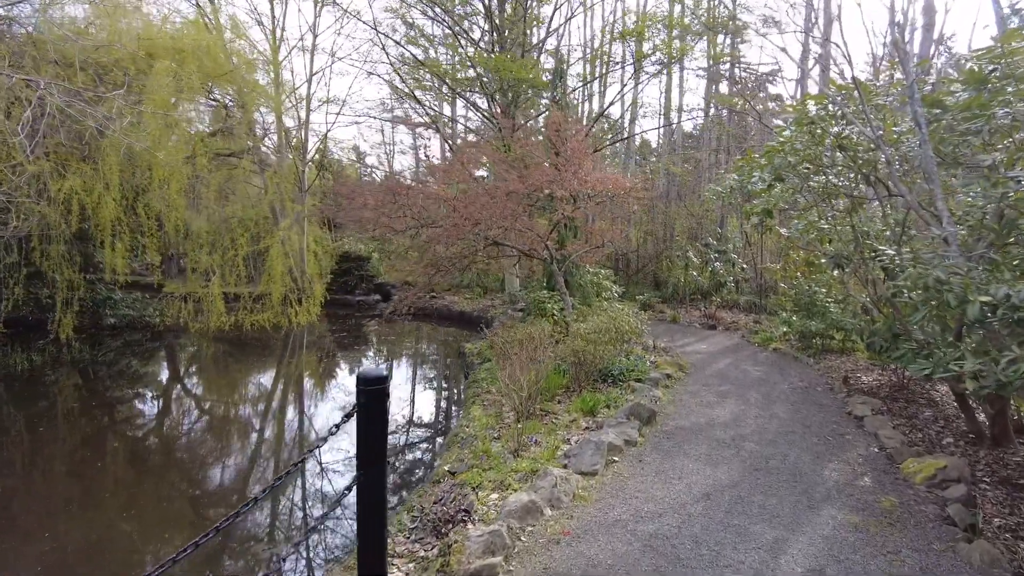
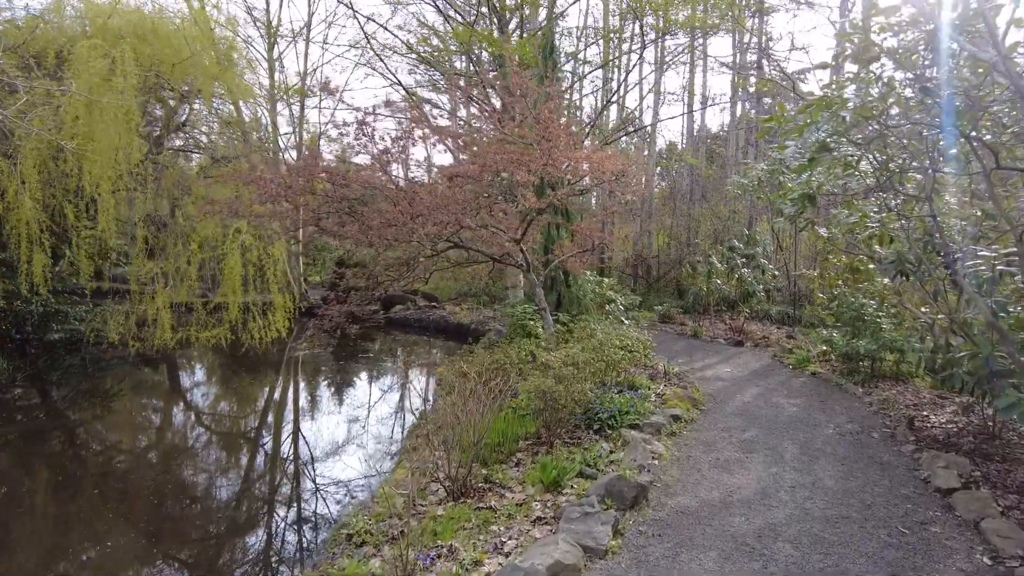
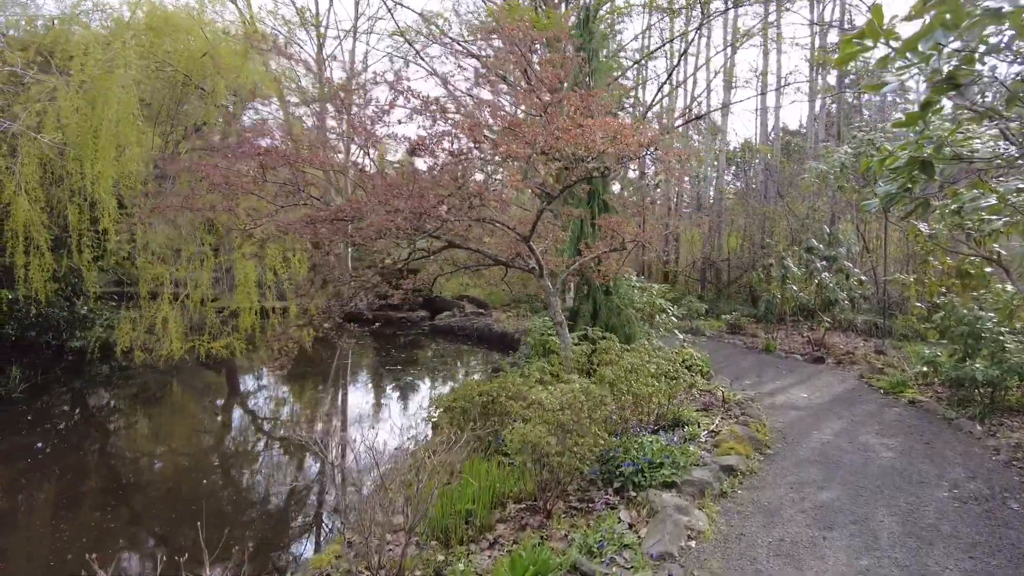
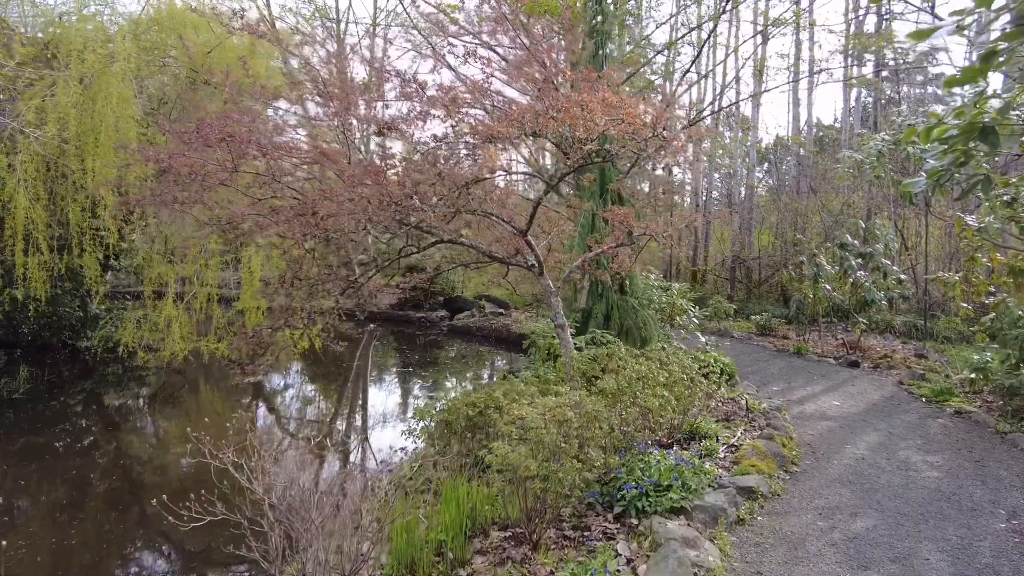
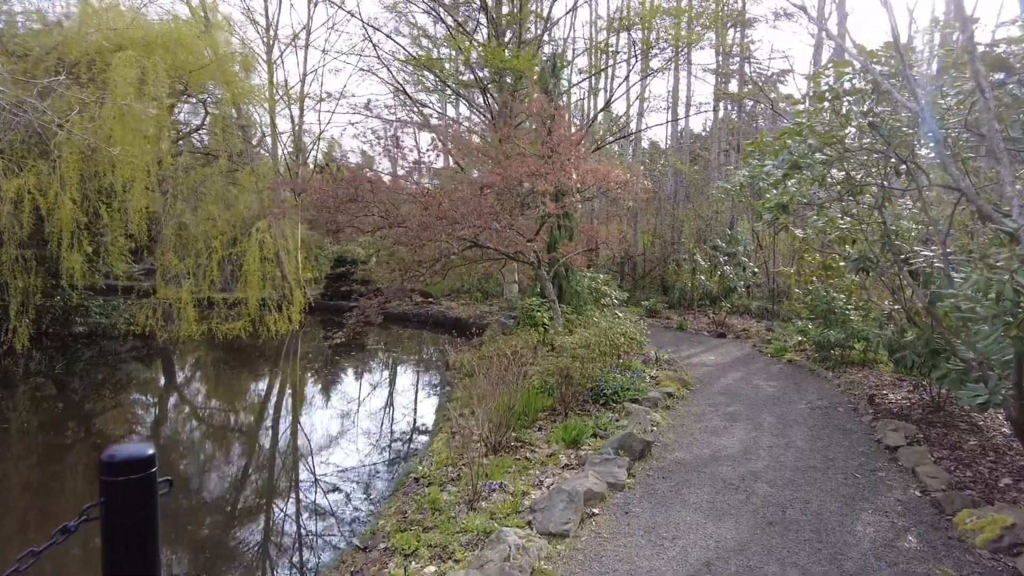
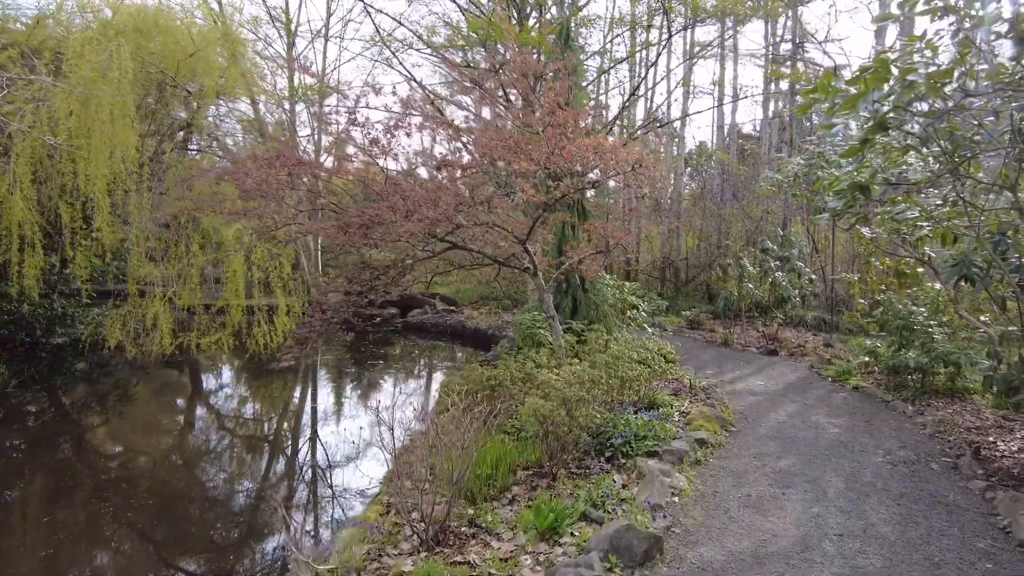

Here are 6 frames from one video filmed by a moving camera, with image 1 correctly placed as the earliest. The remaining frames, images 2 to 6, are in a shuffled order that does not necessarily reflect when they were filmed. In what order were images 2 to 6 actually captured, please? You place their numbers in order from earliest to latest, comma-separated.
5, 2, 6, 3, 4
